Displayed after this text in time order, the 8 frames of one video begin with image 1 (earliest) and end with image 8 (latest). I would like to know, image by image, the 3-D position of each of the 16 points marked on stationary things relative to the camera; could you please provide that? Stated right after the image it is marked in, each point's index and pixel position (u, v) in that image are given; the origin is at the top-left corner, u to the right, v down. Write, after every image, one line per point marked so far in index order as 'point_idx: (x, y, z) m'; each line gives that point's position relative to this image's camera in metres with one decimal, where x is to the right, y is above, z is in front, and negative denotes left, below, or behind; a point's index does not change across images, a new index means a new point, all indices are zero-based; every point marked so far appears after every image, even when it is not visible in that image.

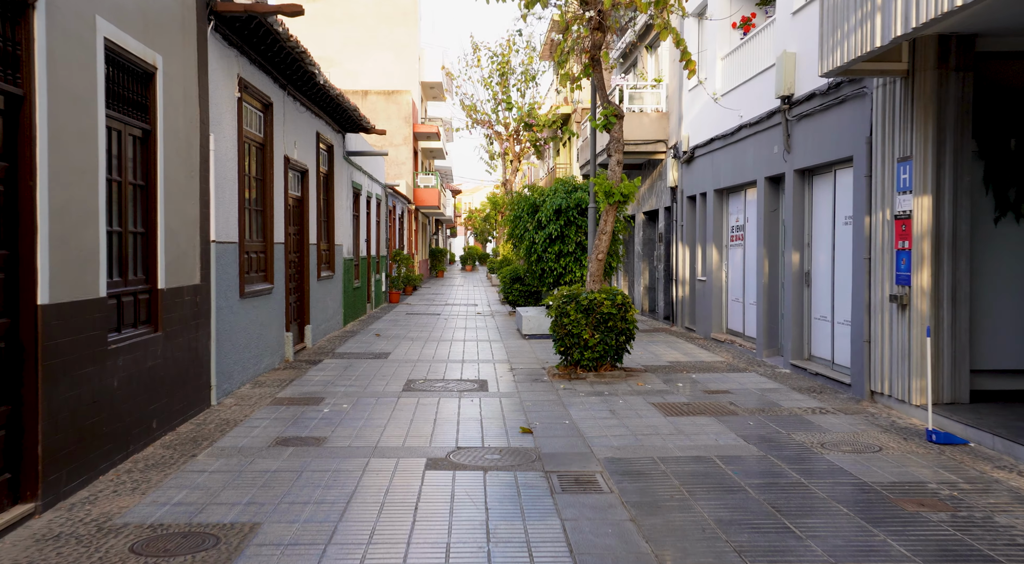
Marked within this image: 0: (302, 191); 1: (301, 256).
0: (-3.4, +1.5, +12.1) m
1: (-3.4, +0.4, +12.2) m
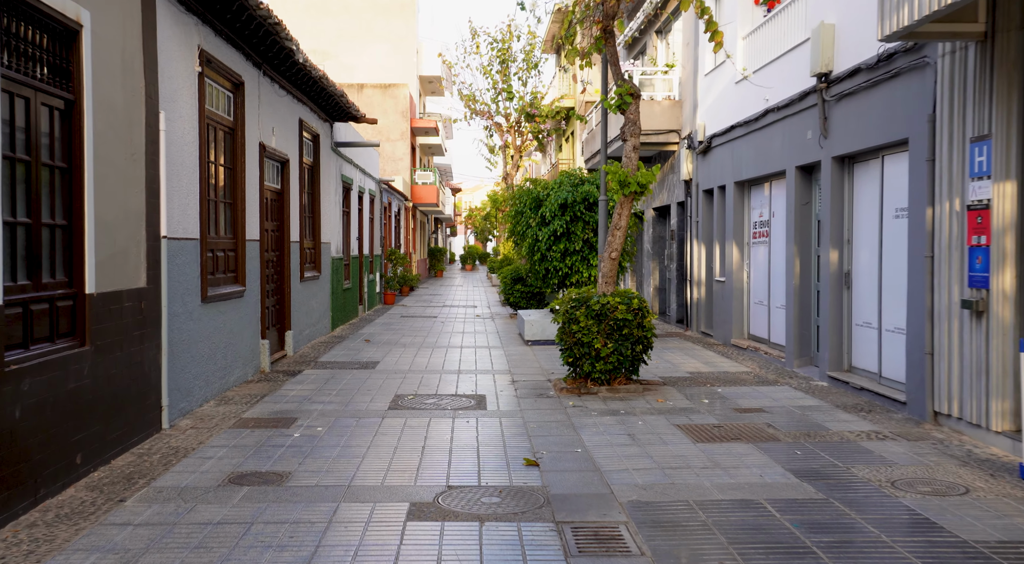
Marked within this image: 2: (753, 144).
0: (-3.4, +1.4, +11.0) m
1: (-3.4, +0.4, +11.1) m
2: (+3.6, +2.0, +11.1) m
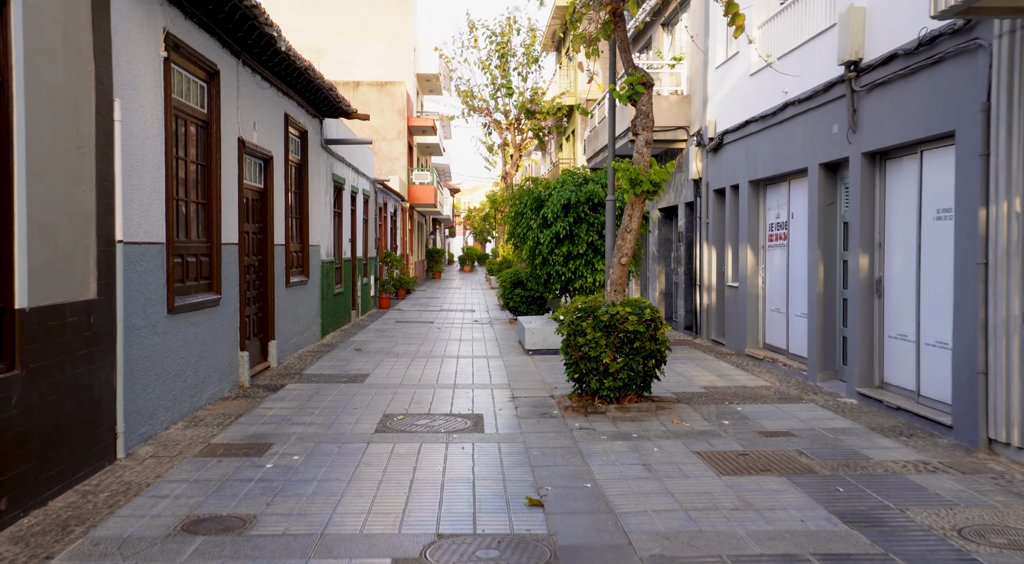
0: (-3.4, +1.4, +10.3) m
1: (-3.4, +0.3, +10.3) m
2: (+3.6, +1.9, +10.4) m
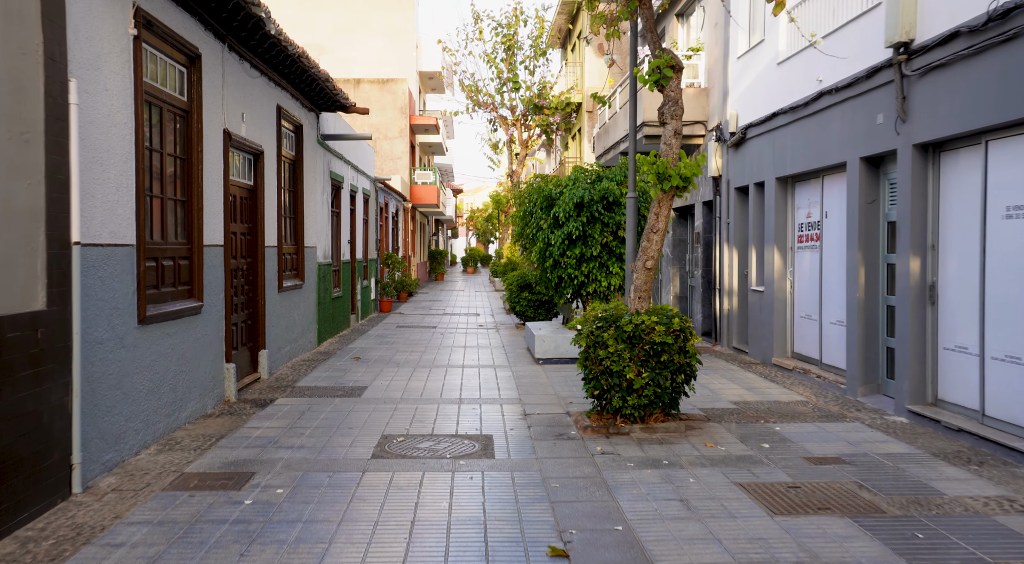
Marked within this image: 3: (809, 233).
0: (-3.3, +1.3, +9.5) m
1: (-3.3, +0.3, +9.6) m
2: (+3.7, +1.9, +9.6) m
3: (+3.9, +0.6, +9.9) m
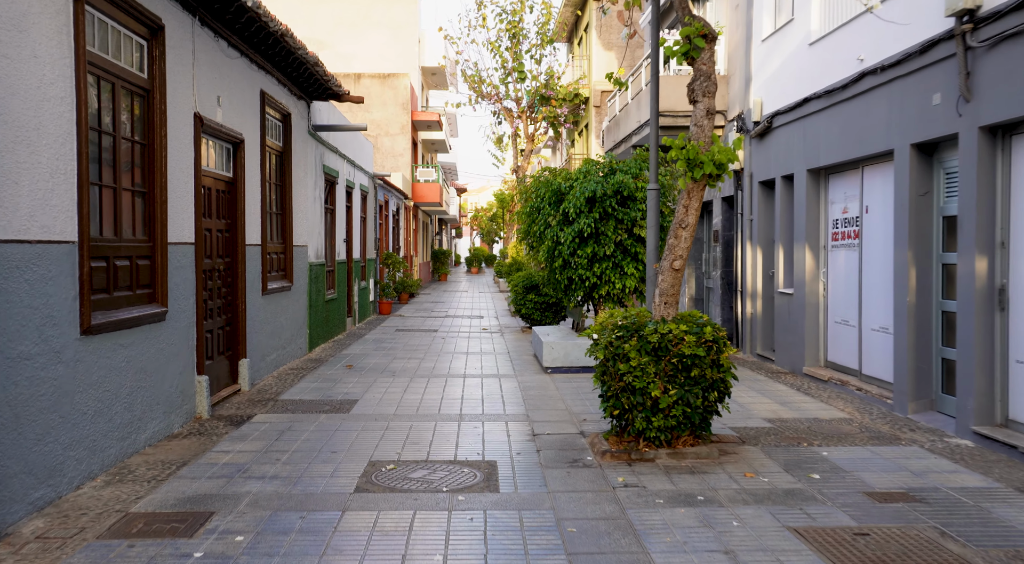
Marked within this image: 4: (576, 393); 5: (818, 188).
0: (-3.2, +1.3, +8.6) m
1: (-3.2, +0.2, +8.7) m
2: (+3.8, +1.9, +8.7) m
3: (+4.0, +0.6, +8.9) m
4: (+0.7, -1.3, +8.8) m
5: (+3.9, +1.2, +9.5) m
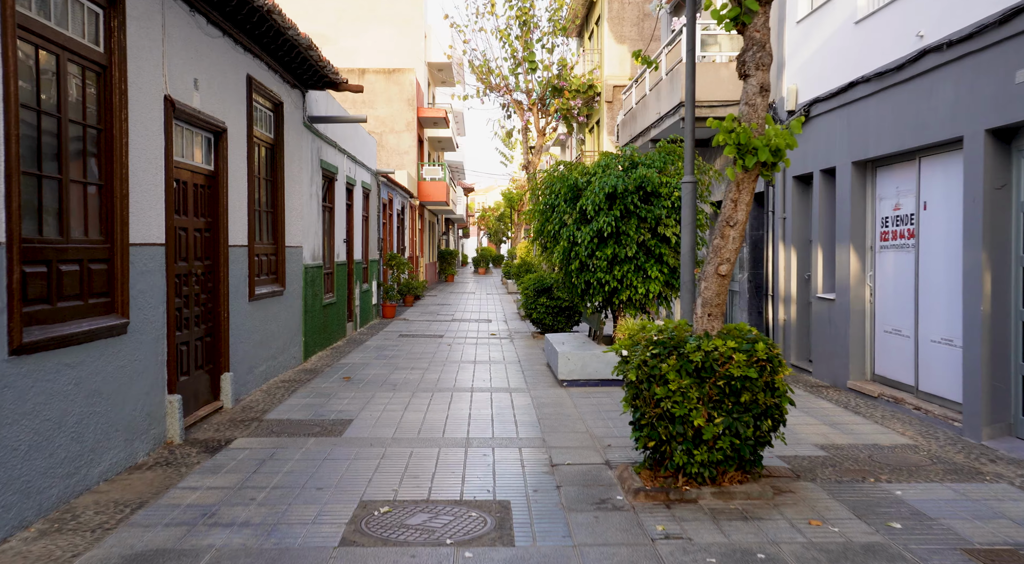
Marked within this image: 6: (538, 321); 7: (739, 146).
0: (-3.1, +1.2, +7.7) m
1: (-3.1, +0.2, +7.8) m
2: (+3.9, +1.8, +7.7) m
3: (+4.1, +0.6, +8.0) m
4: (+0.9, -1.3, +7.9) m
5: (+4.0, +1.1, +8.6) m
6: (+0.5, -0.7, +14.2) m
7: (+1.5, +0.9, +4.8) m
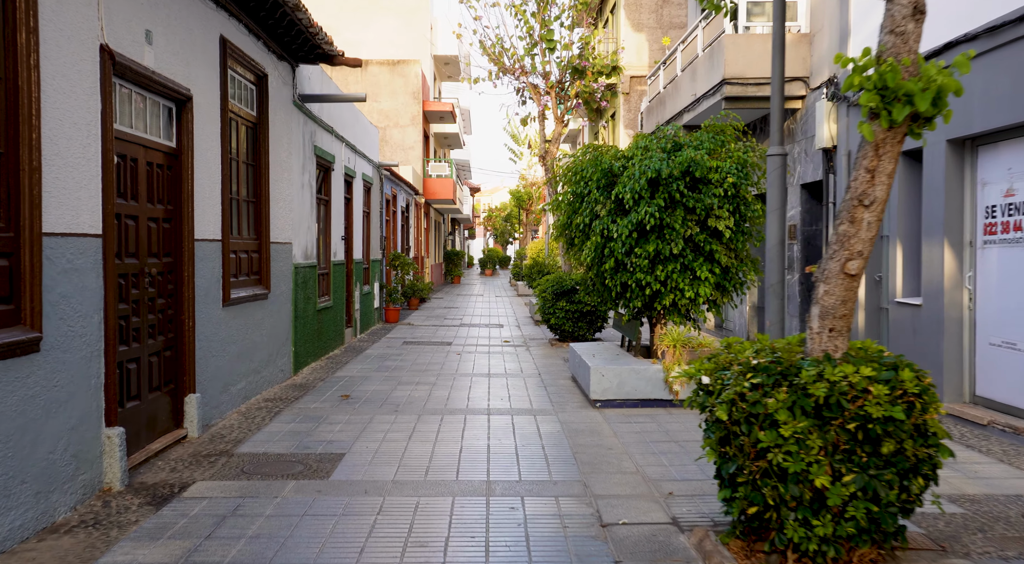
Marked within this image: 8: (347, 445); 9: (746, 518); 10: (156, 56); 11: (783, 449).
0: (-2.8, +1.2, +6.3) m
1: (-2.8, +0.2, +6.4) m
2: (+4.1, +1.8, +6.3) m
3: (+4.3, +0.5, +6.5) m
4: (+1.1, -1.4, +6.4) m
5: (+4.2, +1.1, +7.1) m
6: (+0.8, -0.8, +12.7) m
7: (+1.7, +0.9, +3.4) m
8: (-1.4, -1.4, +6.4) m
9: (+1.2, -1.2, +3.8) m
10: (-2.7, +1.8, +5.9) m
11: (+1.3, -0.8, +3.5) m
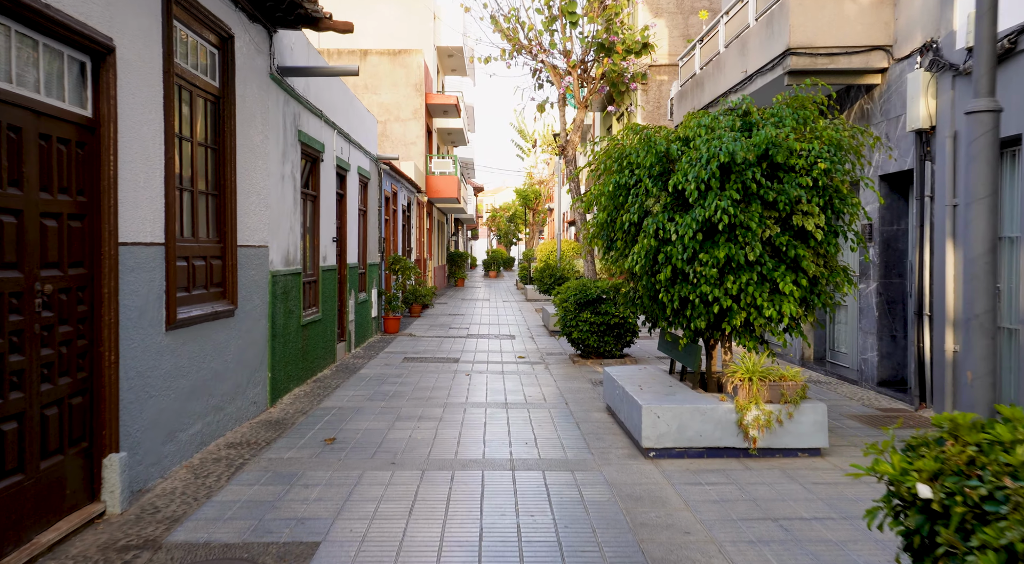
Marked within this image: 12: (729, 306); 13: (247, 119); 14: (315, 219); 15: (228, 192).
0: (-2.6, +1.1, +4.6) m
1: (-2.6, 0.0, +4.6) m
2: (+4.4, +1.7, +4.5) m
3: (+4.6, +0.4, +4.8) m
4: (+1.4, -1.5, +4.7) m
5: (+4.5, +1.0, +5.4) m
6: (+1.0, -0.9, +11.0) m
7: (+1.9, +0.8, +1.7) m
8: (-1.1, -1.5, +4.6) m
9: (+1.4, -1.3, +2.0) m
10: (-2.5, +1.6, +4.2) m
11: (+1.5, -0.9, +1.7) m
12: (+1.8, -0.2, +6.3) m
13: (-2.6, +1.6, +7.4) m
14: (-2.7, +0.9, +10.4) m
15: (-2.6, +0.8, +6.9) m
